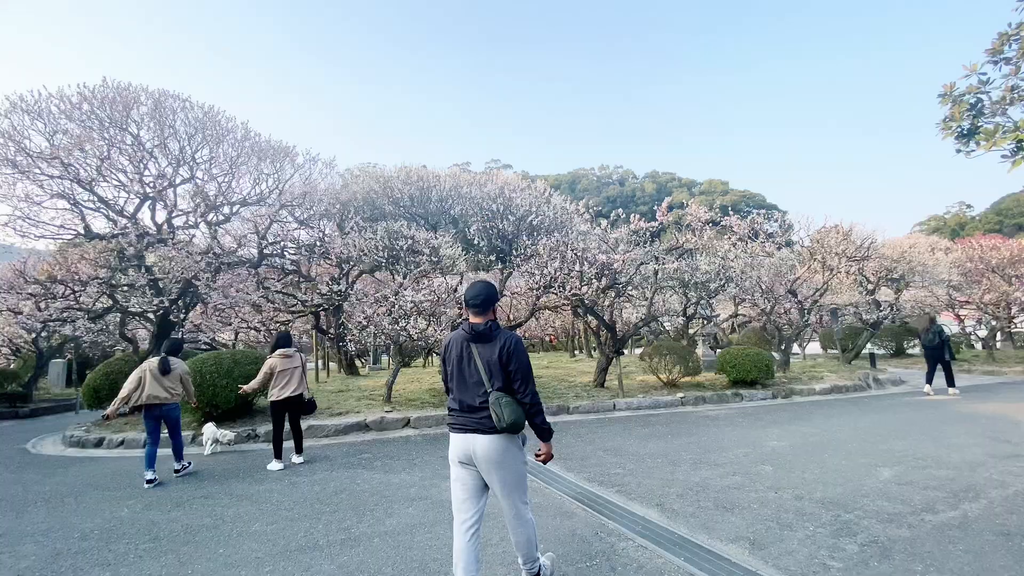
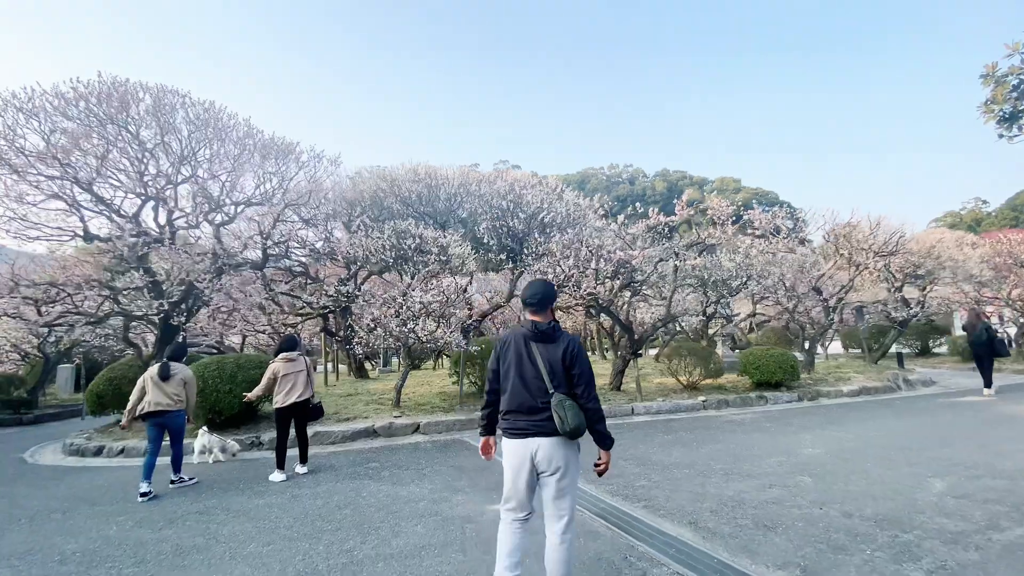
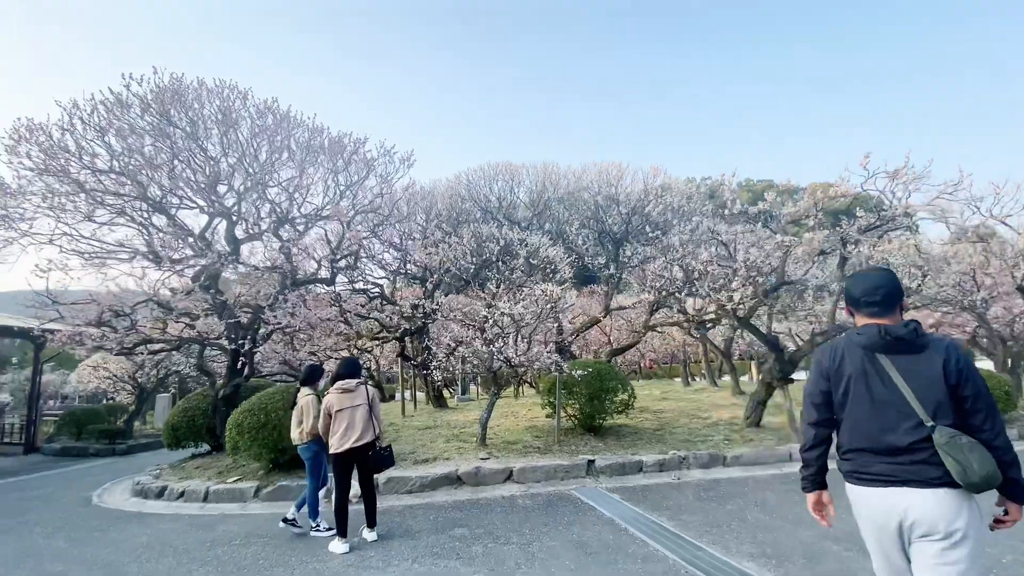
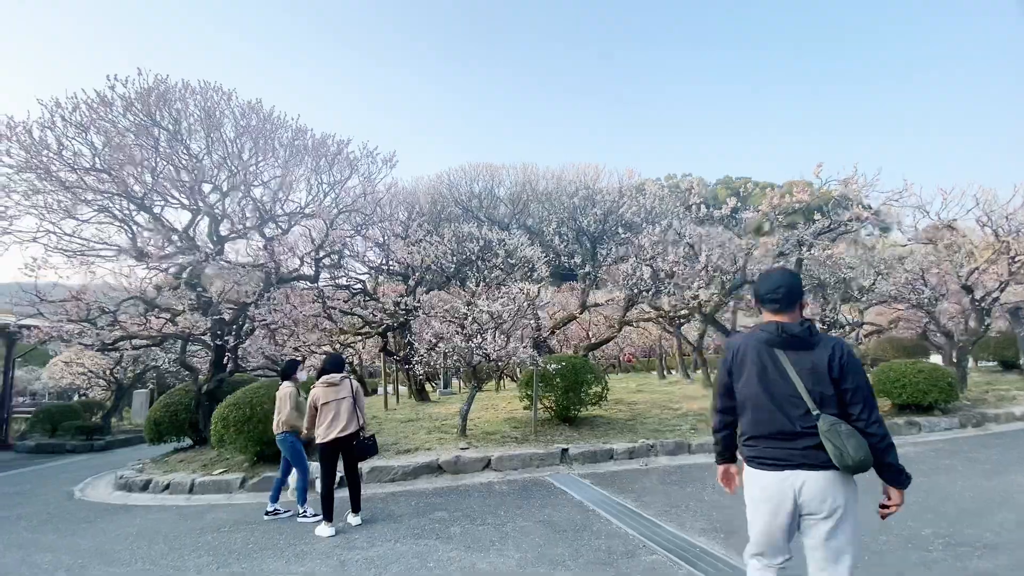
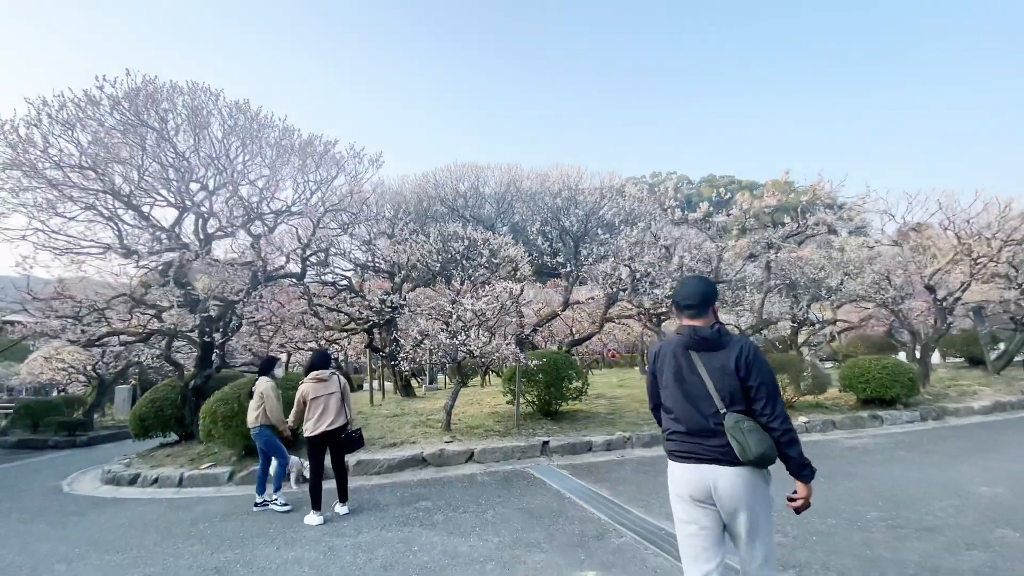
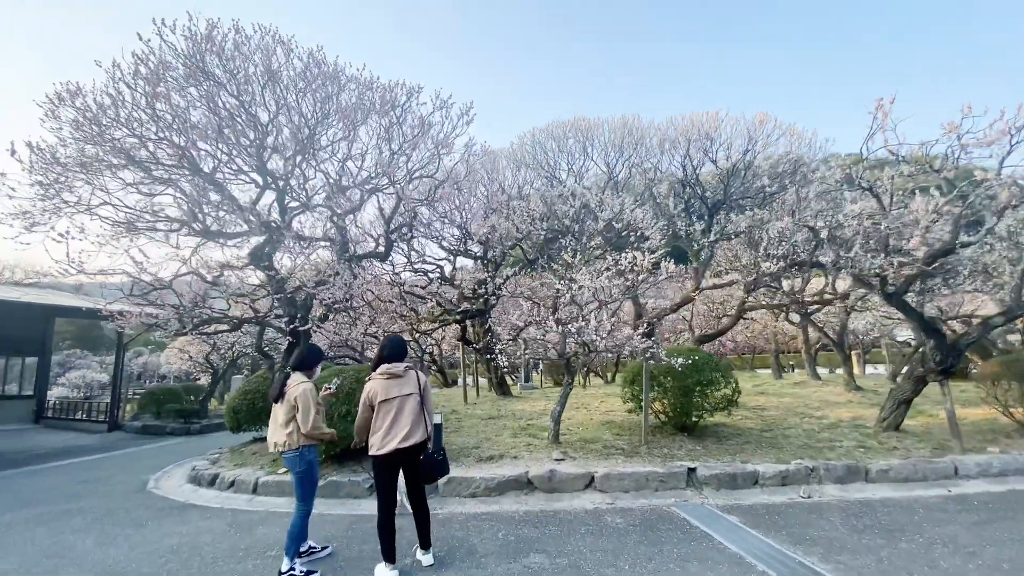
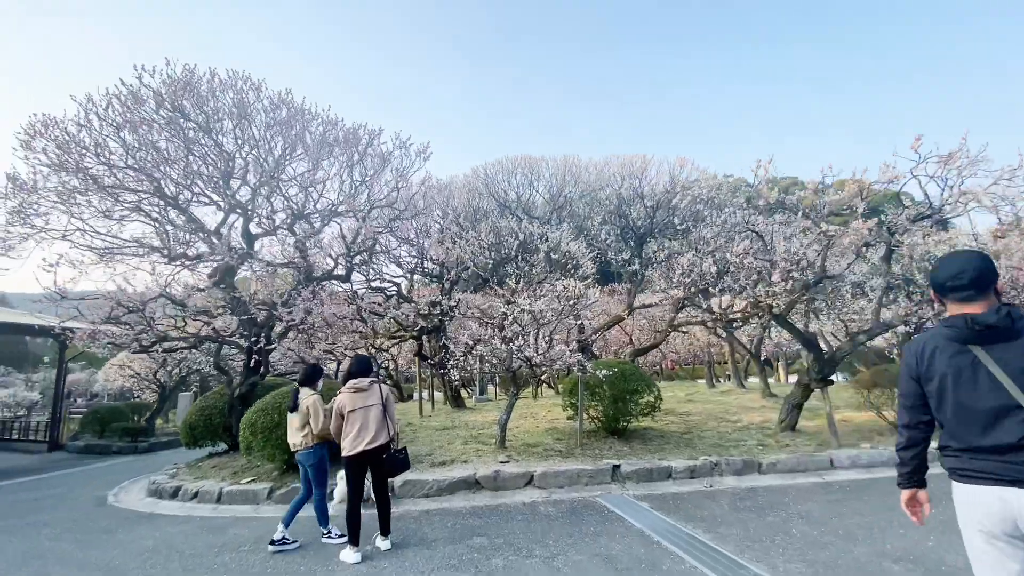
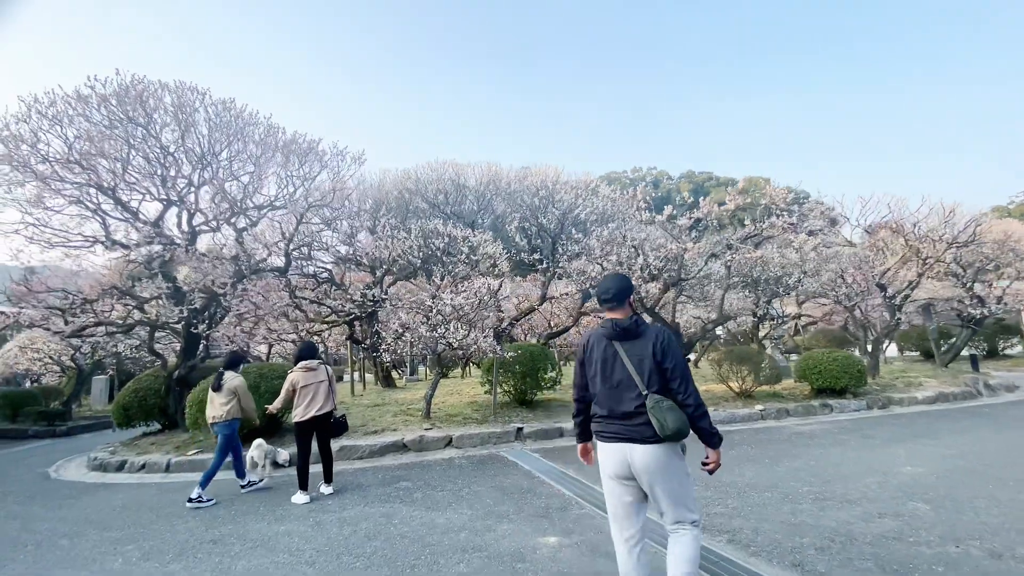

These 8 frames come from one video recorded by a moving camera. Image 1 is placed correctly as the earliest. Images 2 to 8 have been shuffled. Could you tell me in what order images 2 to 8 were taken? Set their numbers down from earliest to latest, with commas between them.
2, 8, 5, 4, 3, 7, 6
